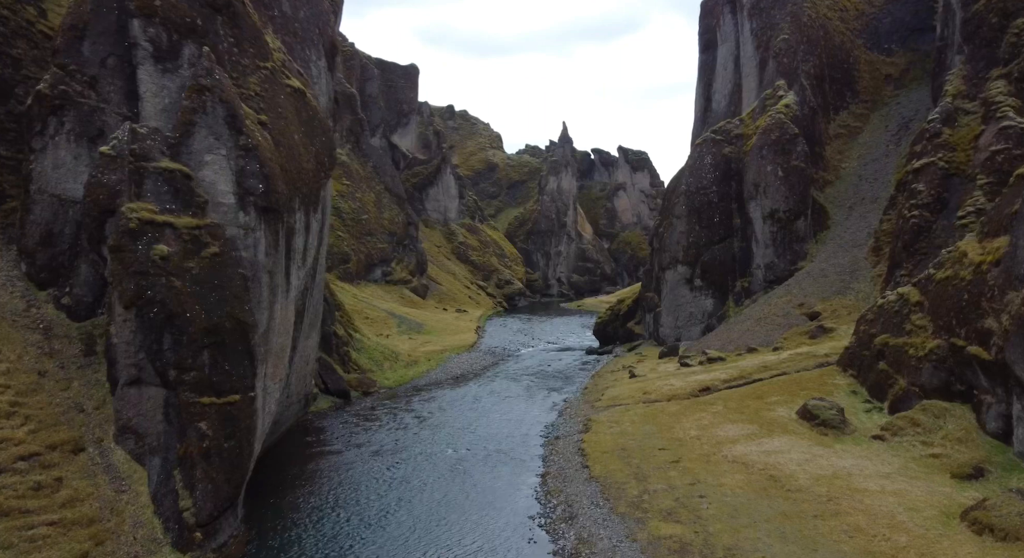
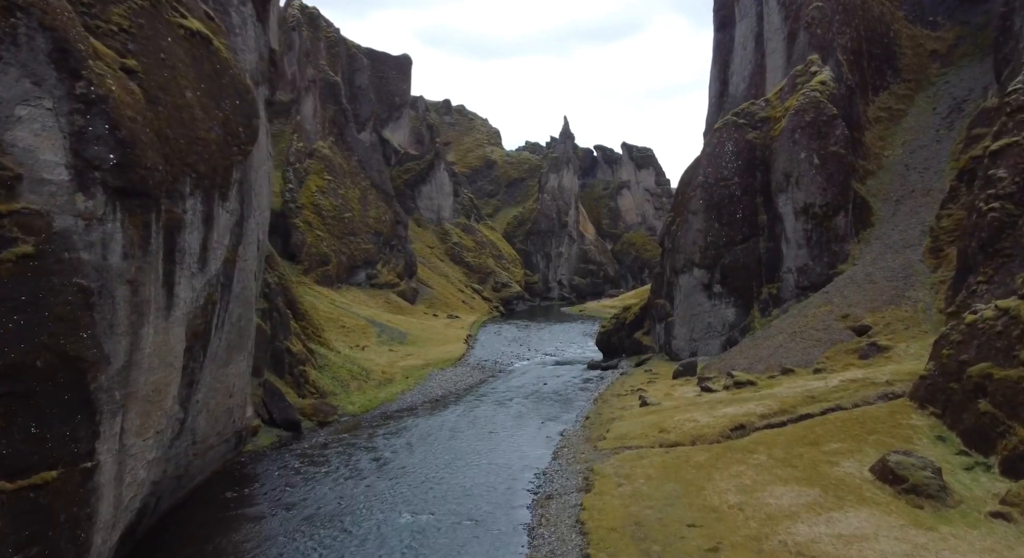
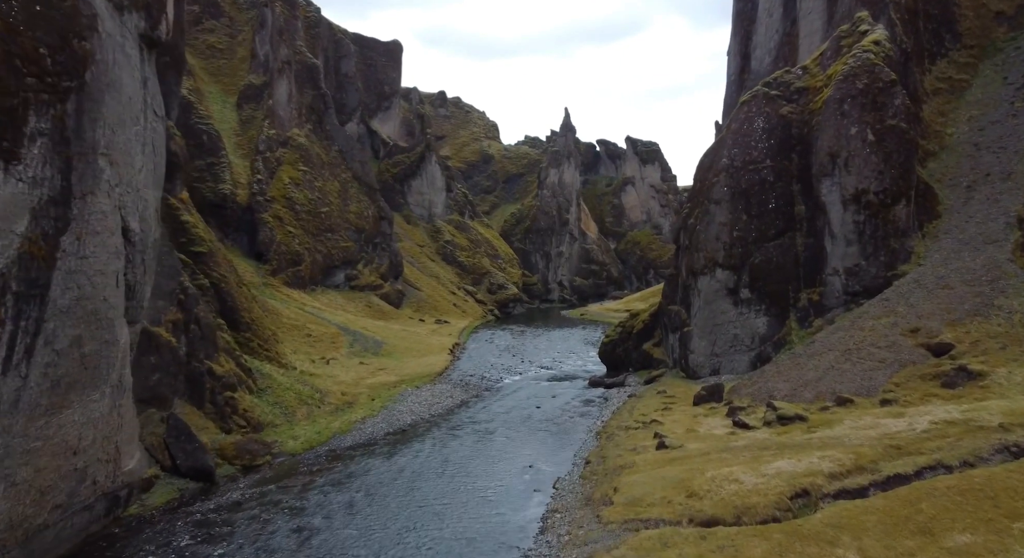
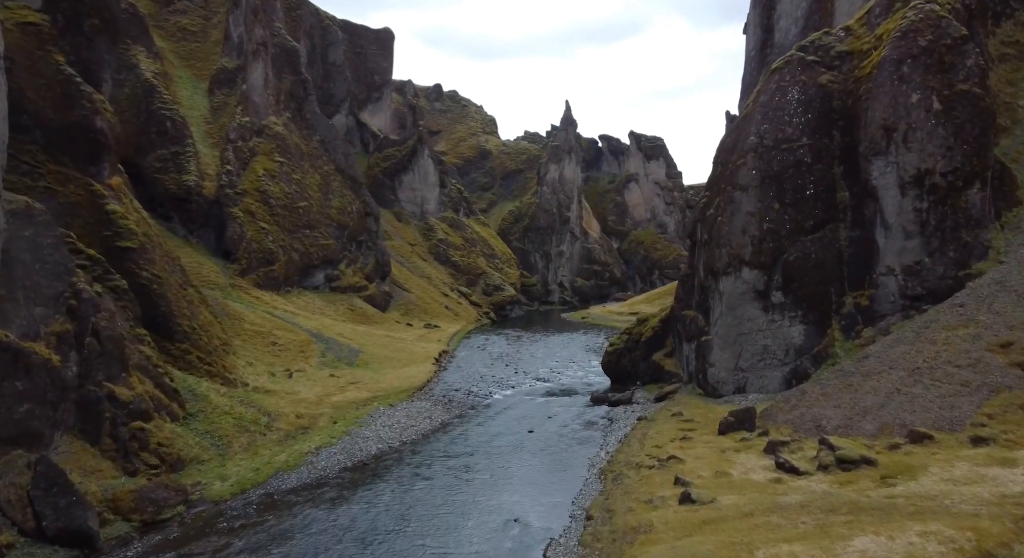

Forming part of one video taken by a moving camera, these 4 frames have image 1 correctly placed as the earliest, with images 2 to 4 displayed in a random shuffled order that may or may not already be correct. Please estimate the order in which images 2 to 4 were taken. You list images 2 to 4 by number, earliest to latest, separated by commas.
2, 3, 4
